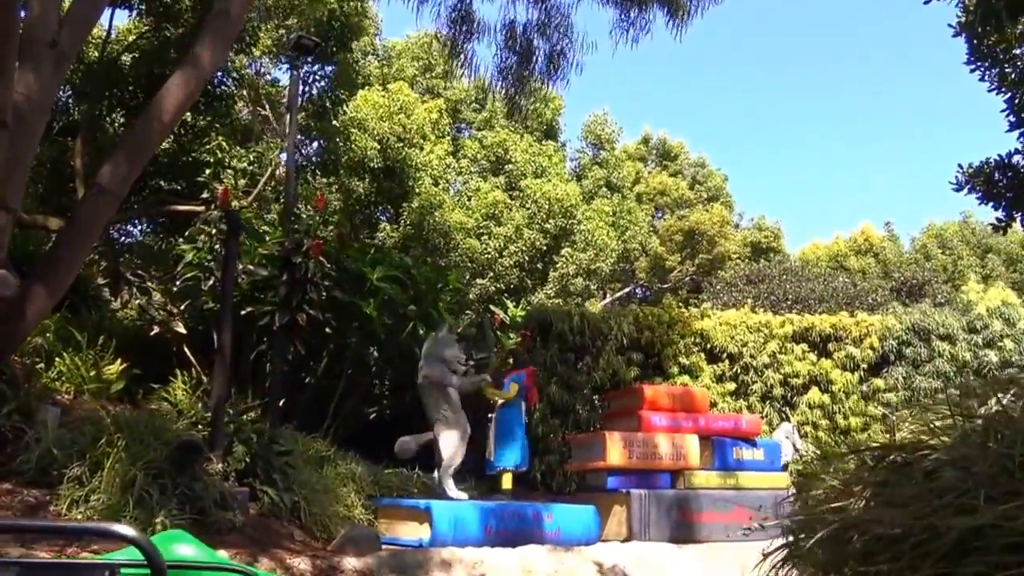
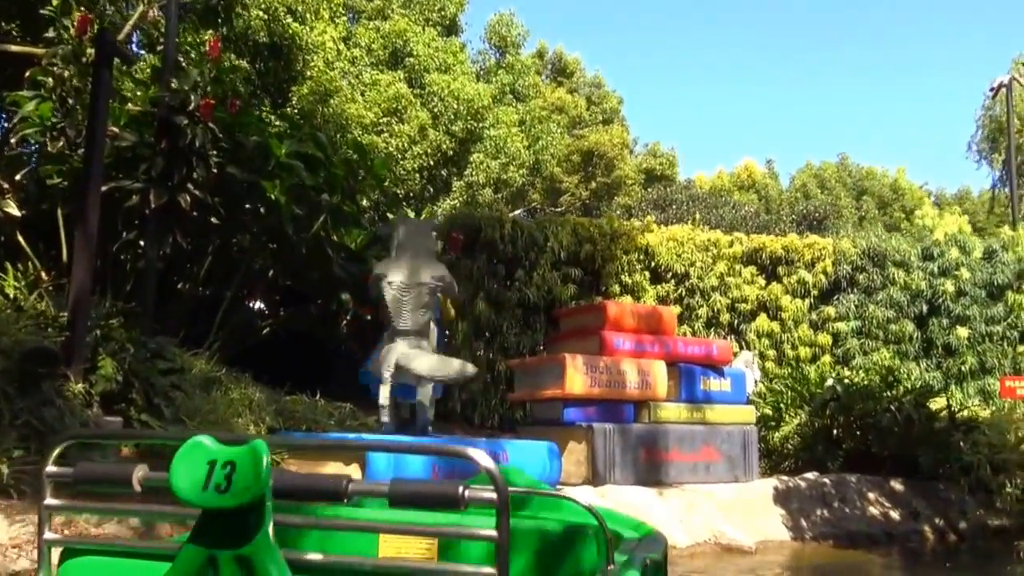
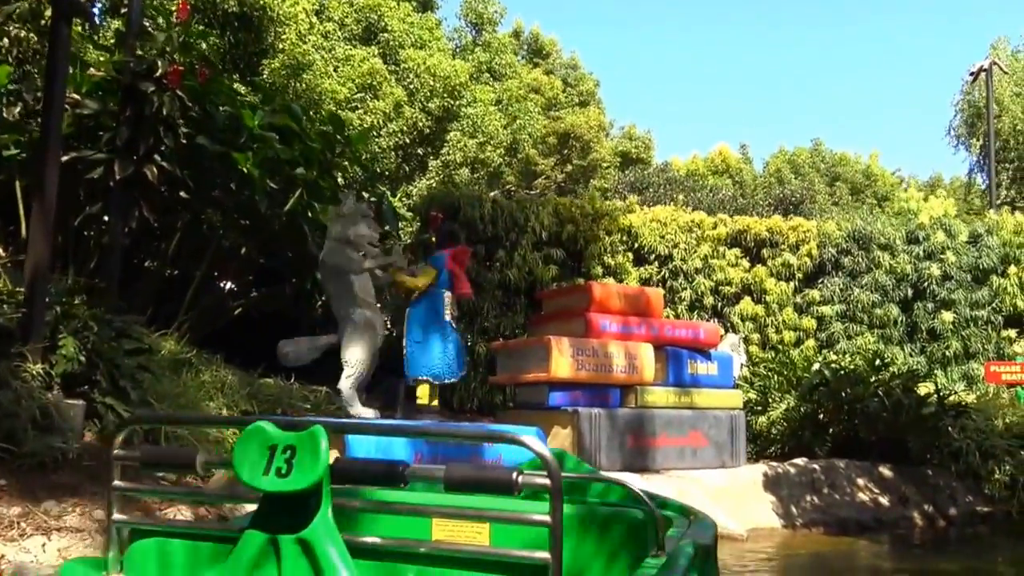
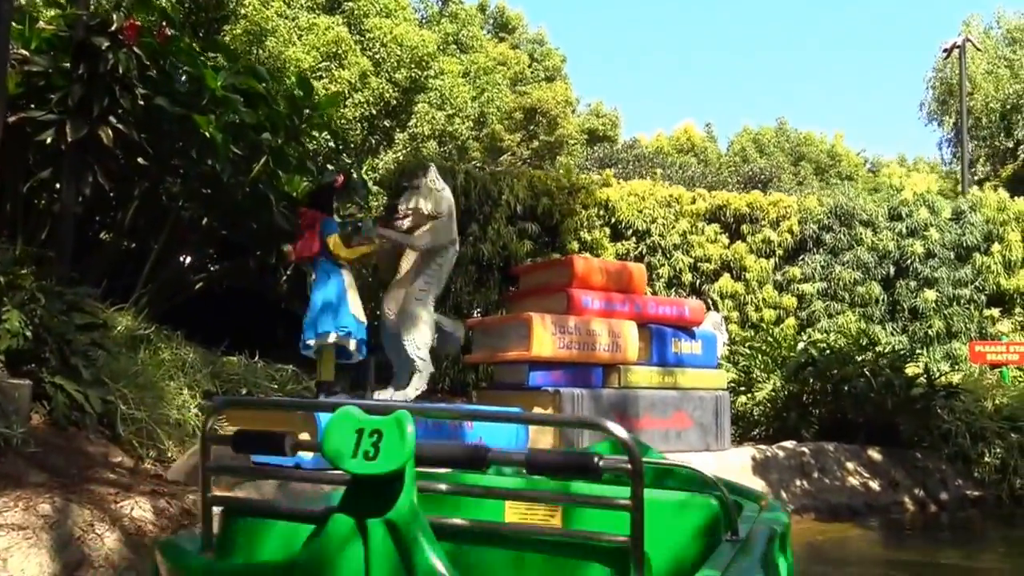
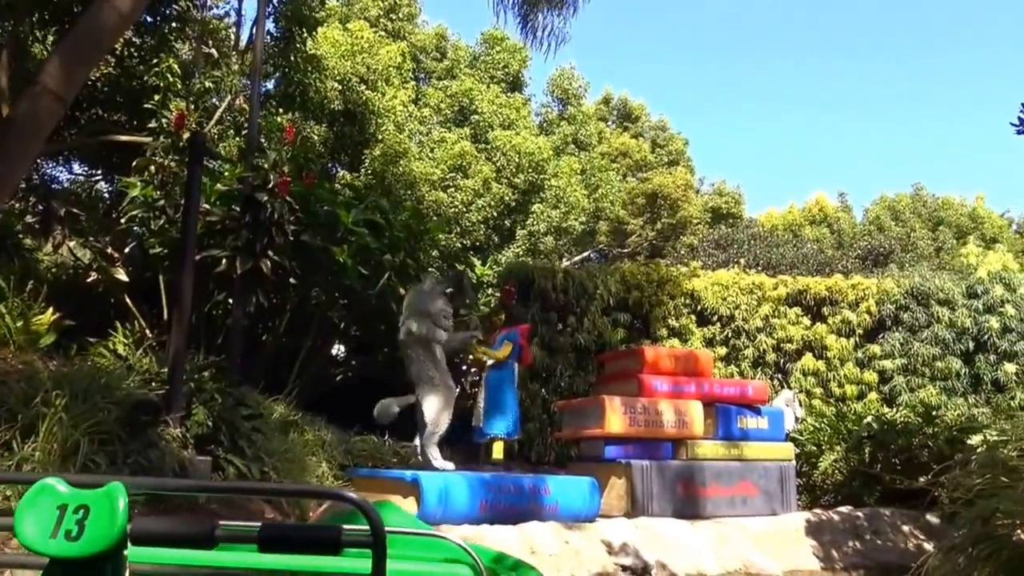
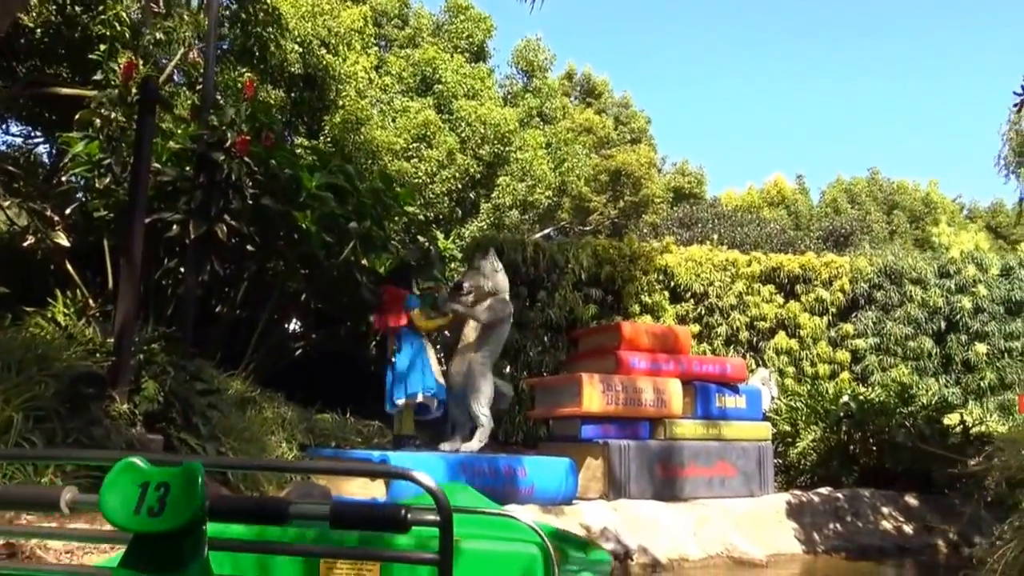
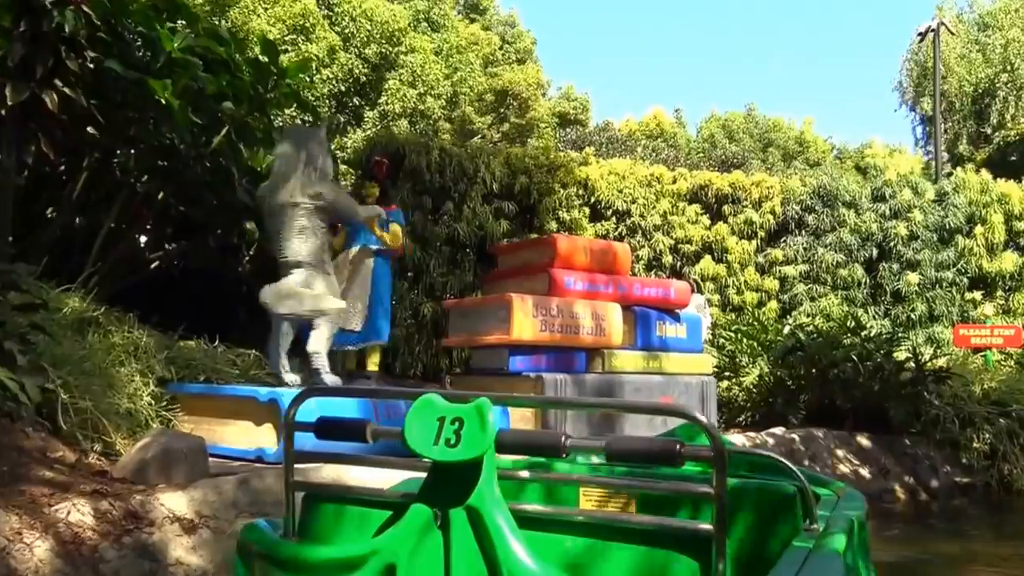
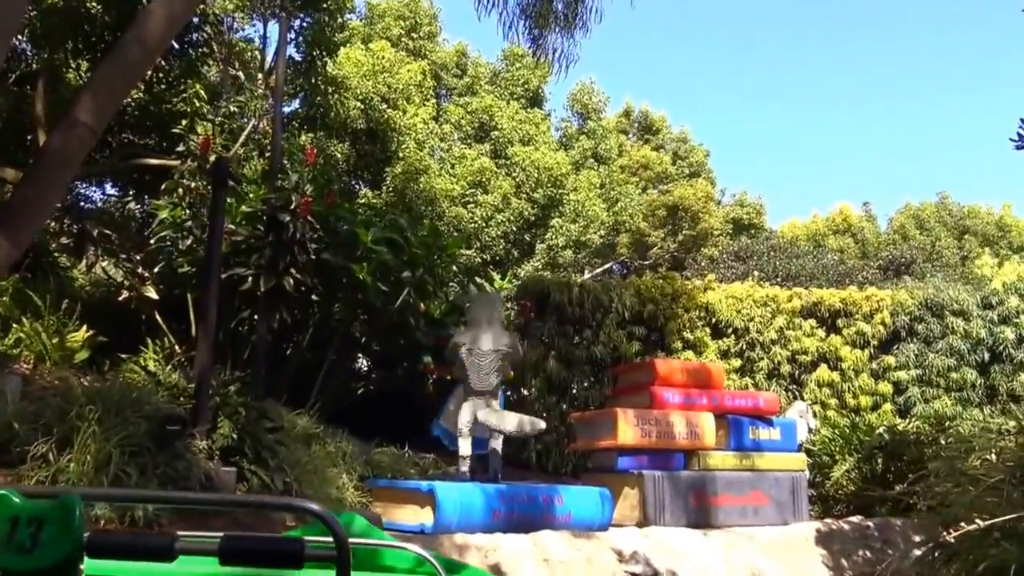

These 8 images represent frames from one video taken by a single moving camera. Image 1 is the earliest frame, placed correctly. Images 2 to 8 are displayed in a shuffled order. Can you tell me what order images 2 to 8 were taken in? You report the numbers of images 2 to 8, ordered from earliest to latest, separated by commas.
8, 5, 6, 2, 3, 4, 7
